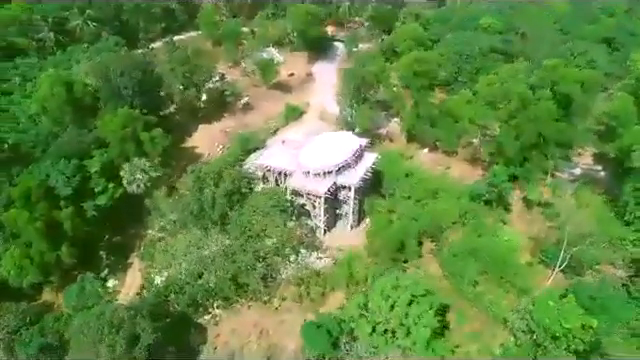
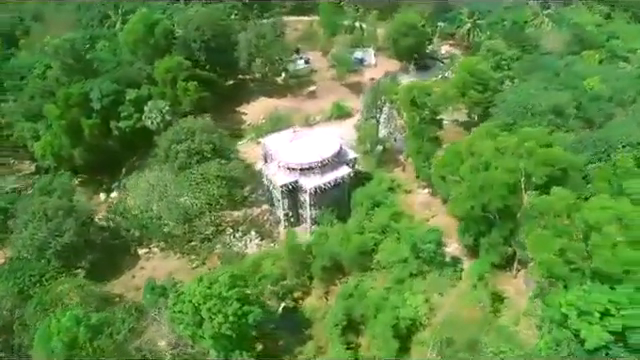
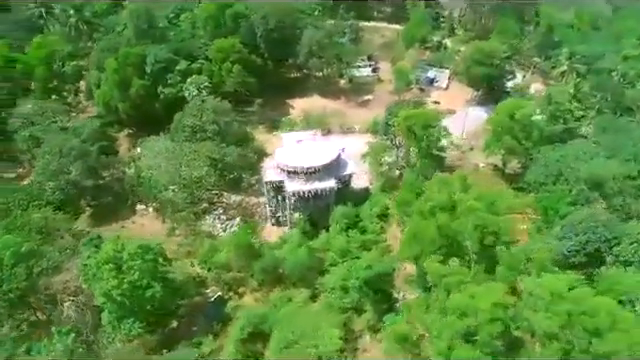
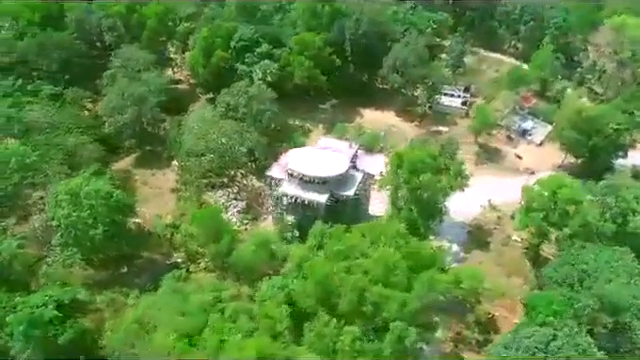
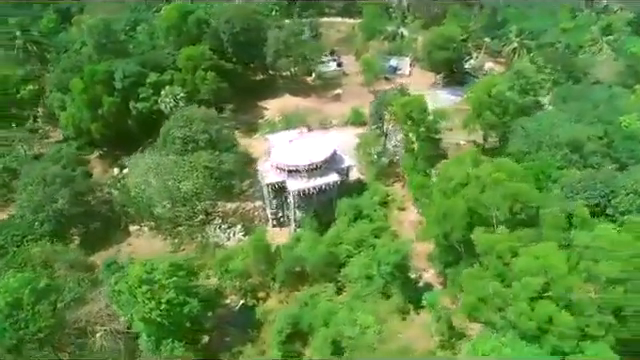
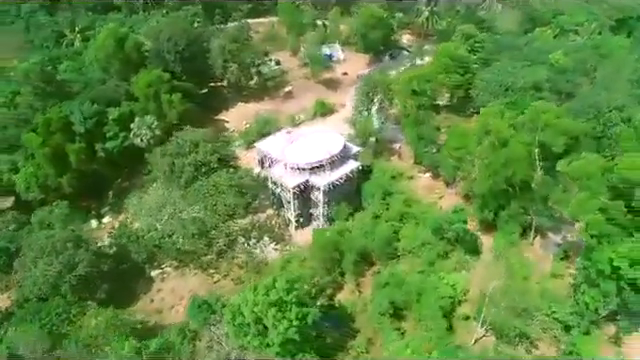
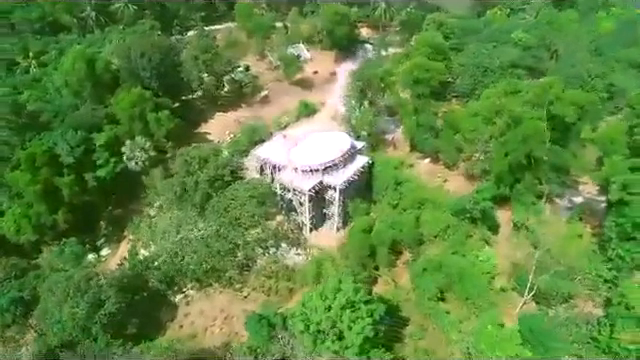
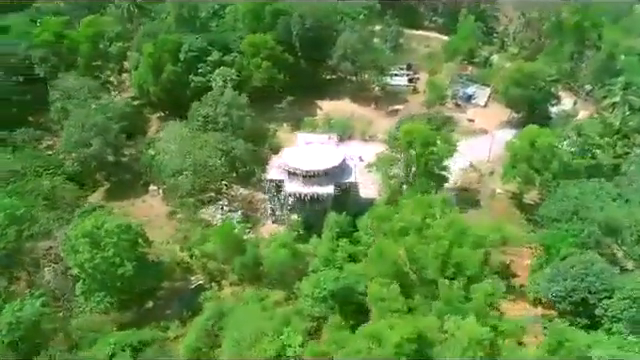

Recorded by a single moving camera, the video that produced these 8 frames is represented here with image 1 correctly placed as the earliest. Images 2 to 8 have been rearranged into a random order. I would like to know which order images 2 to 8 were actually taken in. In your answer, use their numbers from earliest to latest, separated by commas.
7, 6, 2, 5, 3, 8, 4
